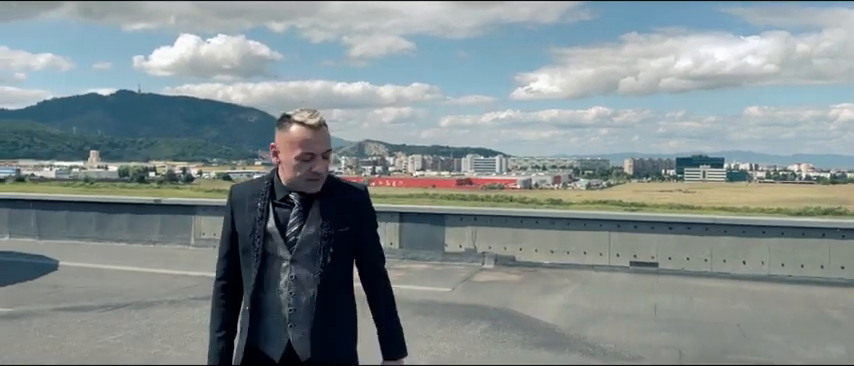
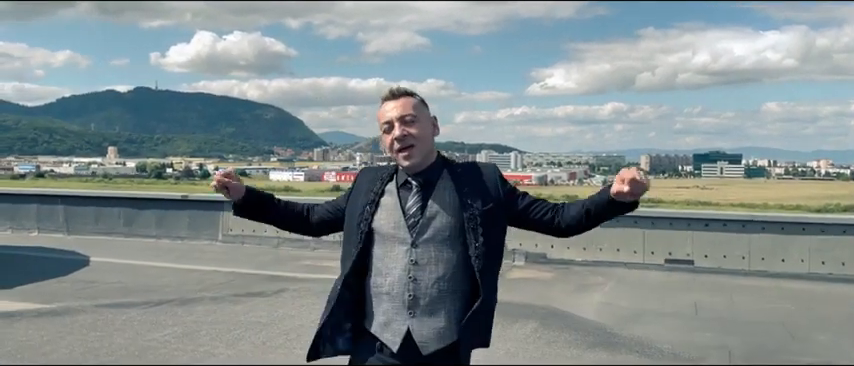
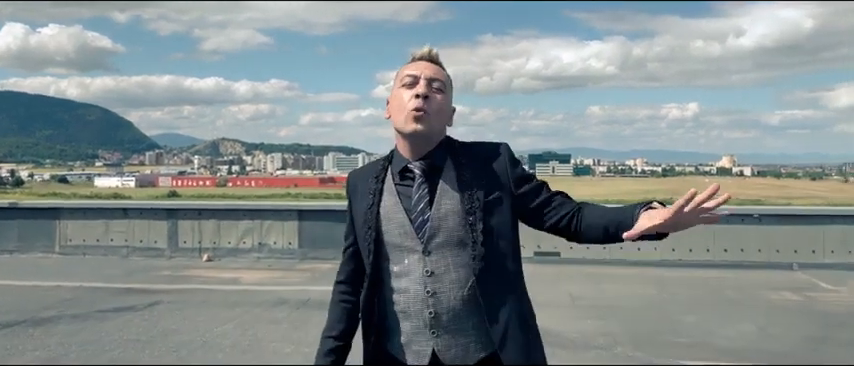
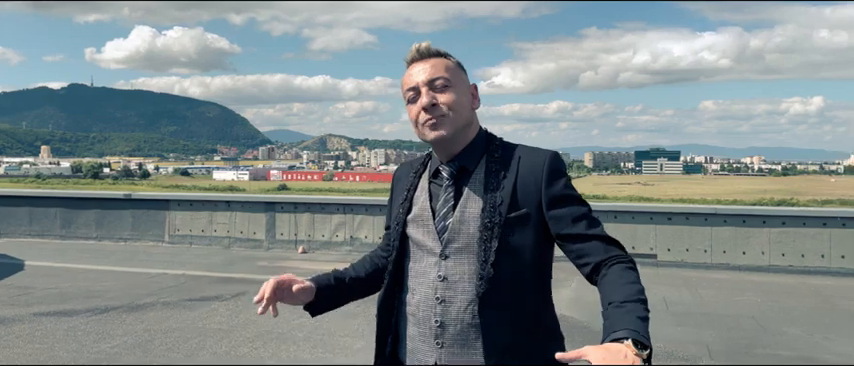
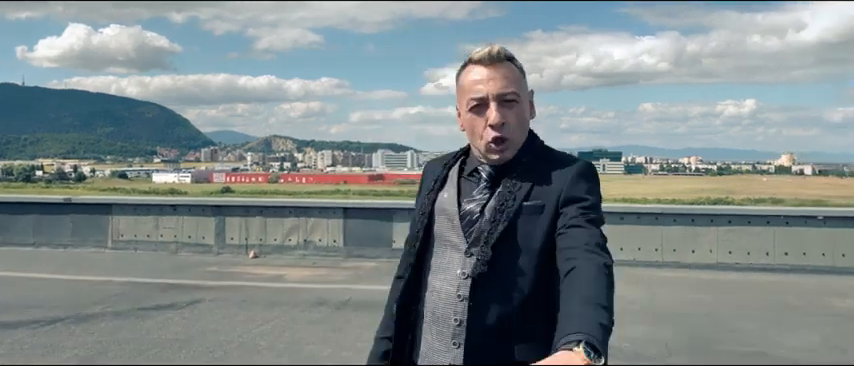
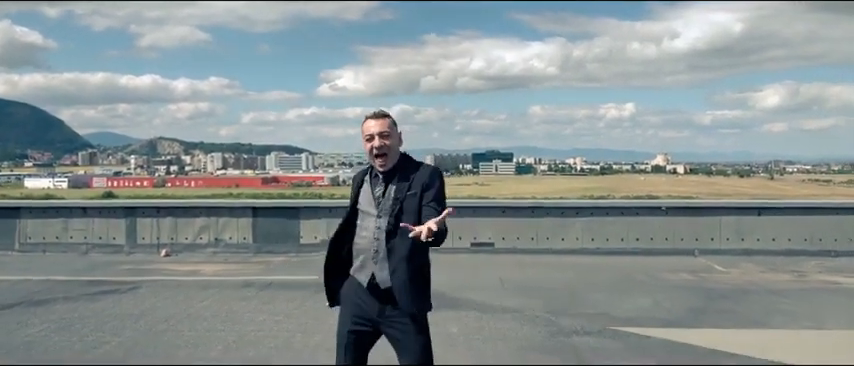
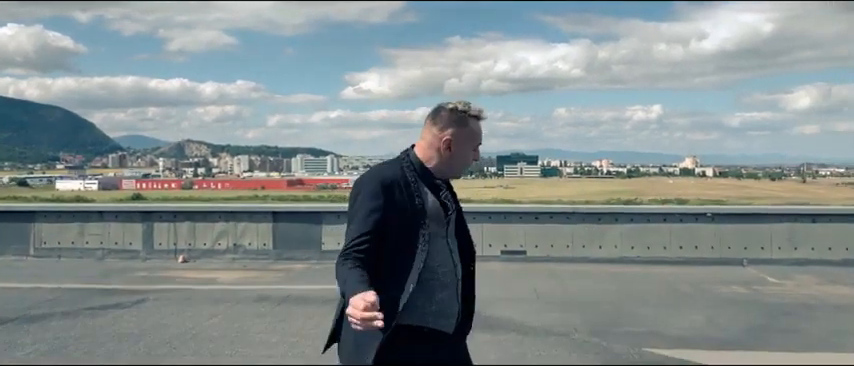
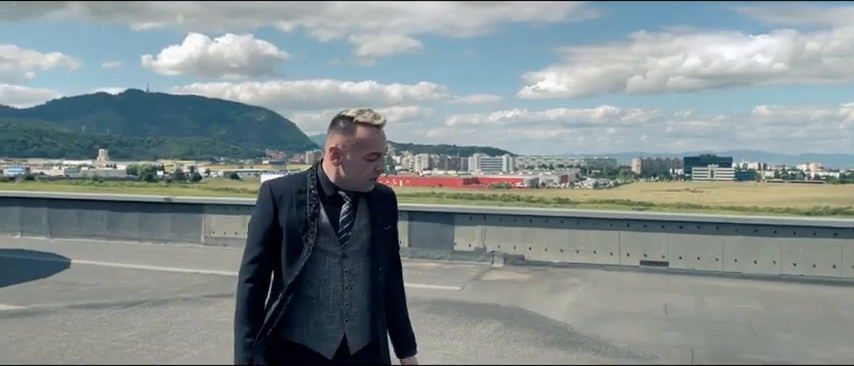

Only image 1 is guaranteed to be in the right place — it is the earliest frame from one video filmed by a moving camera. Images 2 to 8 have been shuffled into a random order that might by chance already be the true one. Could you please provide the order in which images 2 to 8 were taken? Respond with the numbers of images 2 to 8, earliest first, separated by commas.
8, 2, 4, 5, 3, 7, 6
